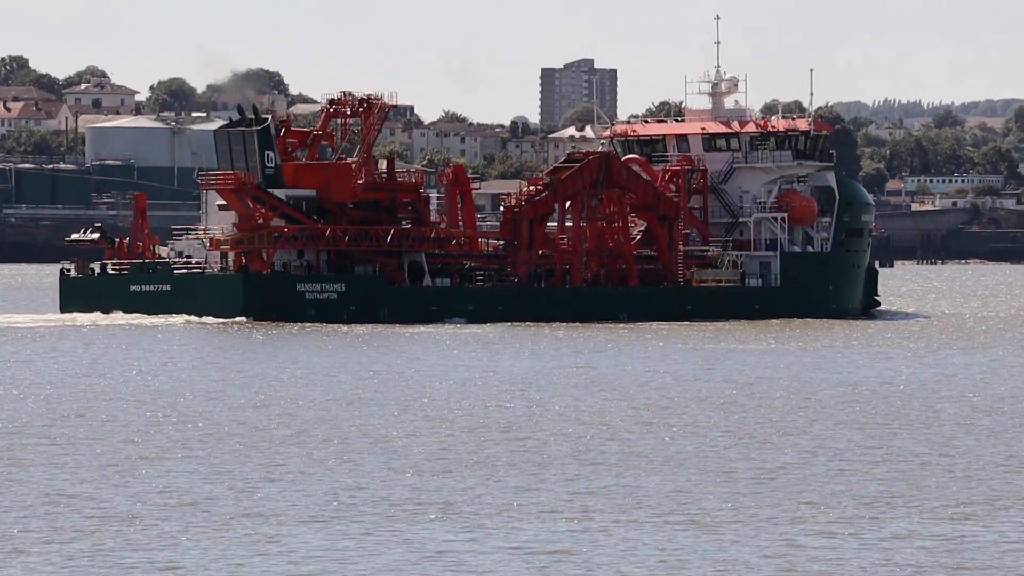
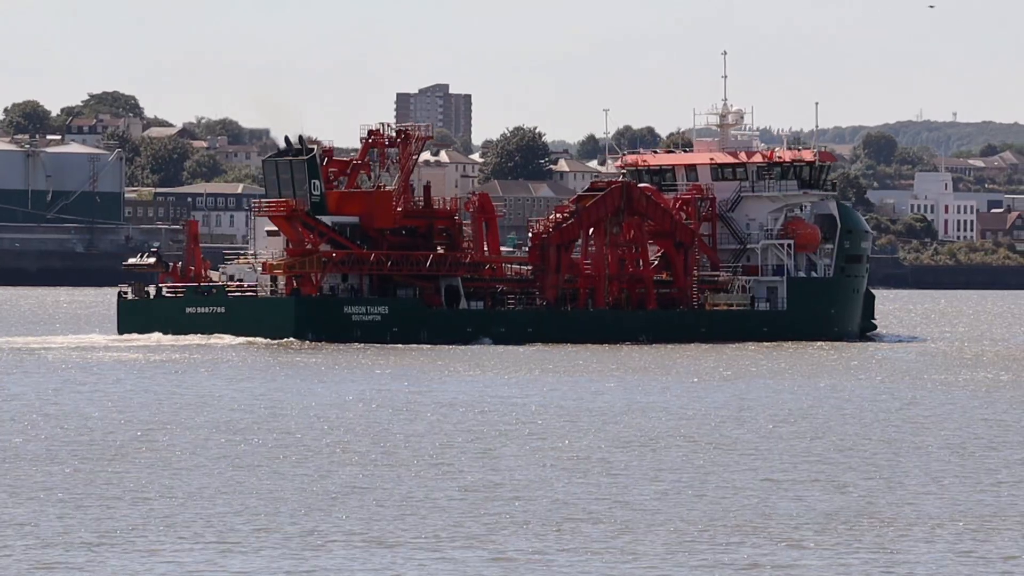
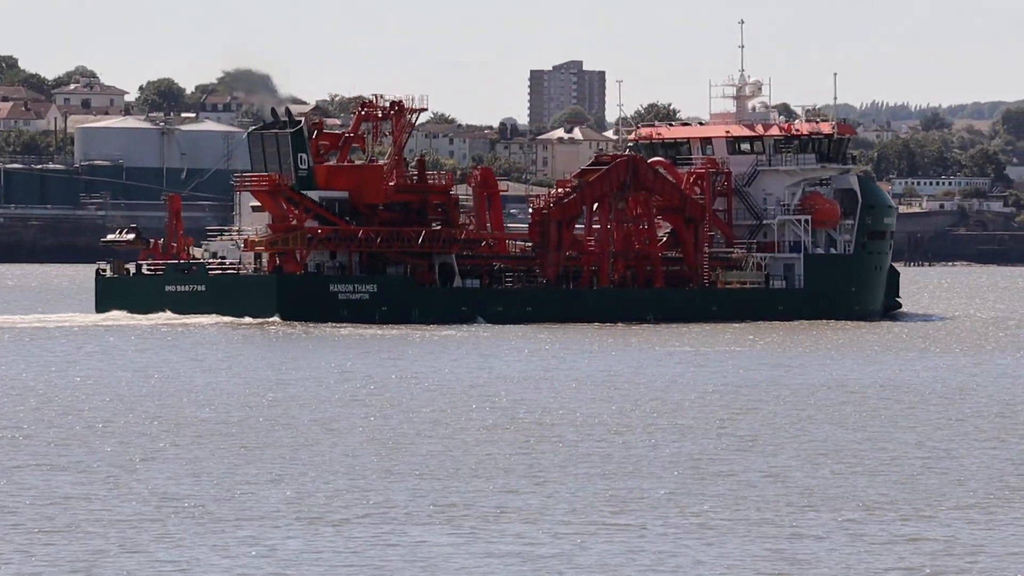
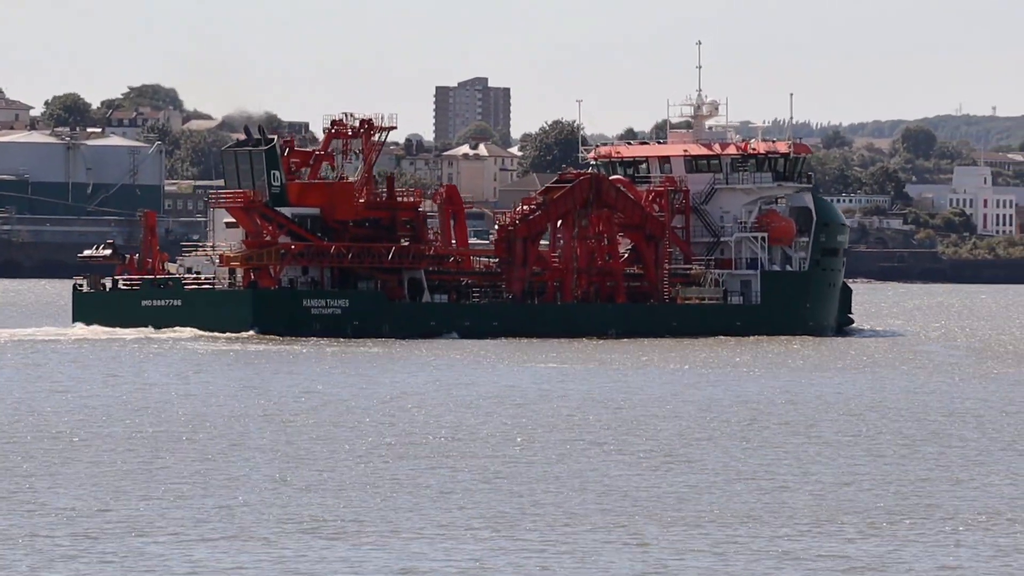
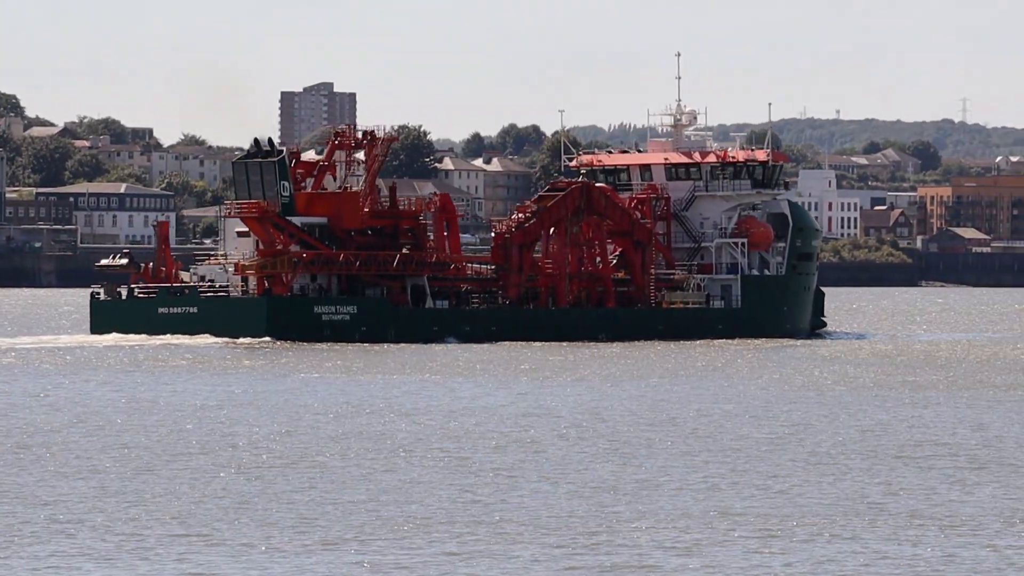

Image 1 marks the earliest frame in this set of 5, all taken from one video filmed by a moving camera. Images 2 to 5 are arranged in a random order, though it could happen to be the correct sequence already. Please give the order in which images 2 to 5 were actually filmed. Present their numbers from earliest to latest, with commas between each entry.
3, 4, 2, 5
